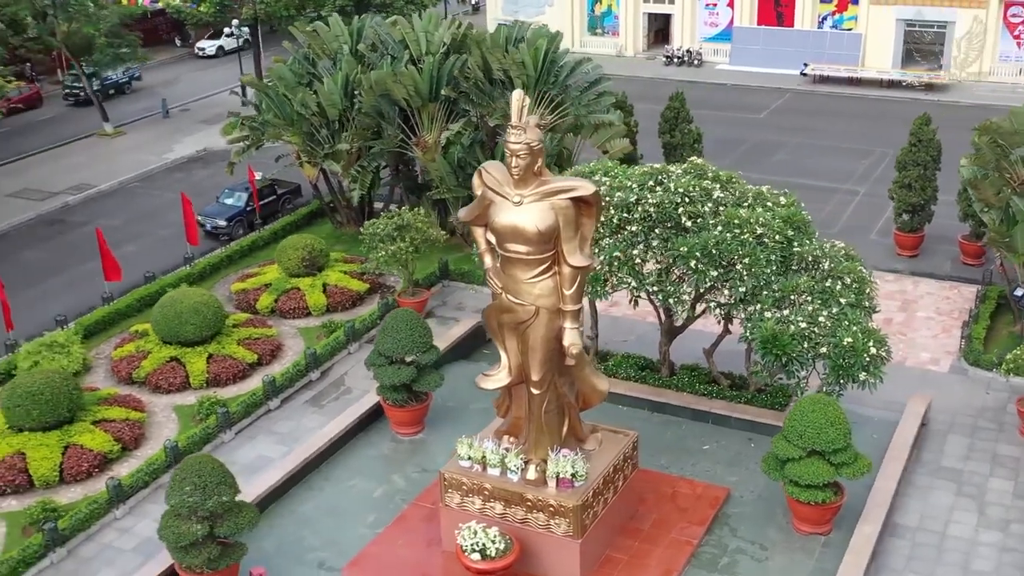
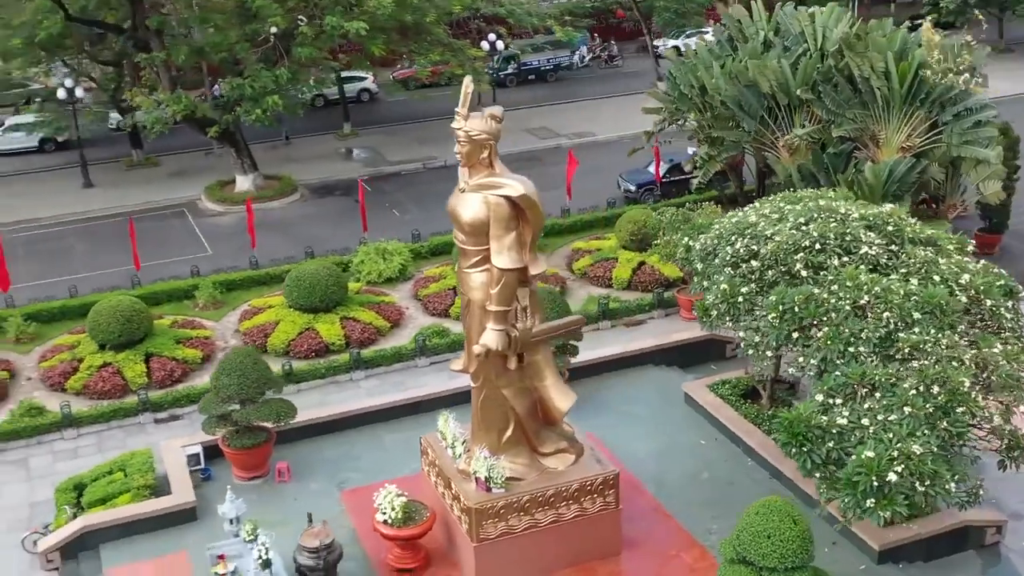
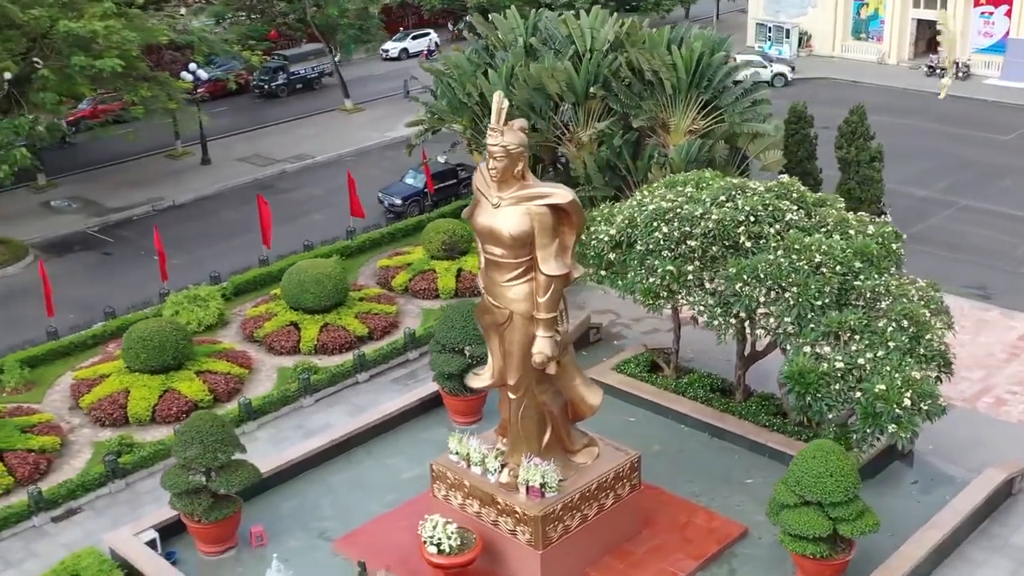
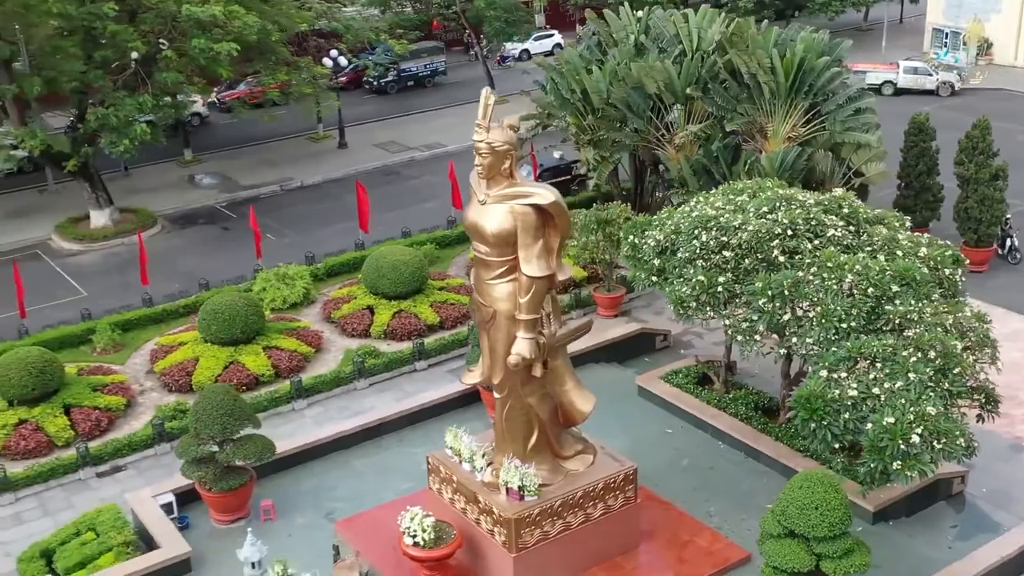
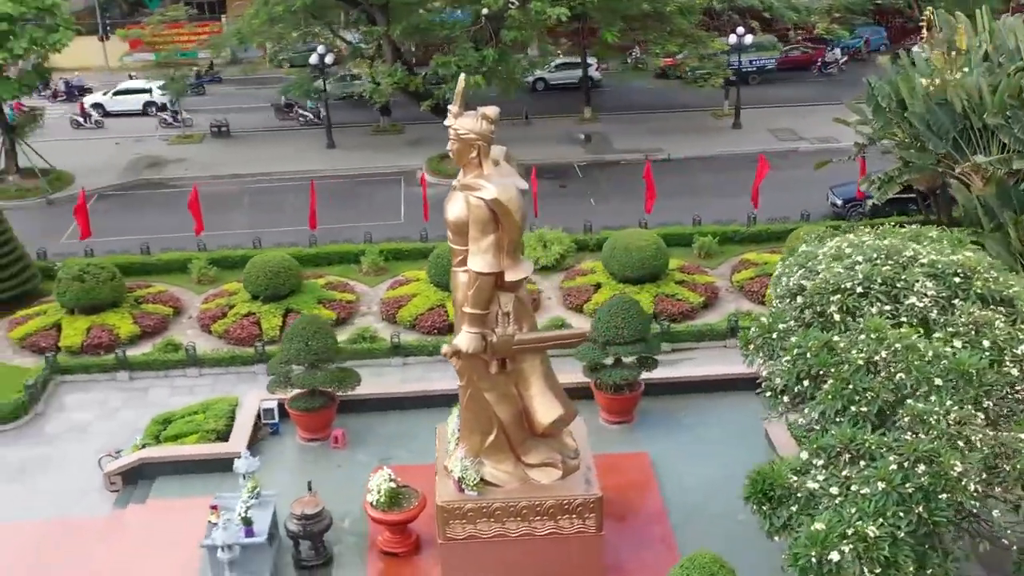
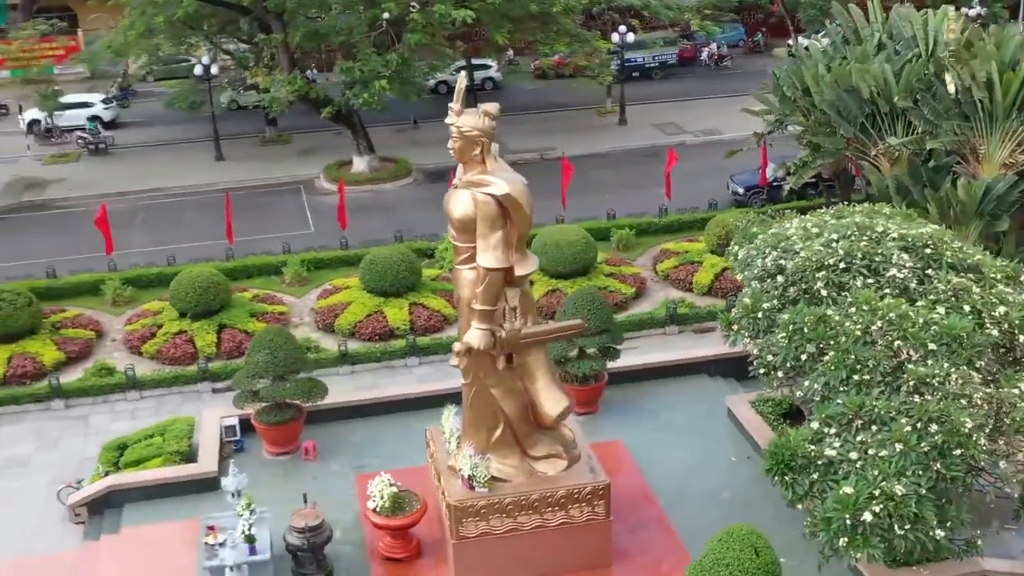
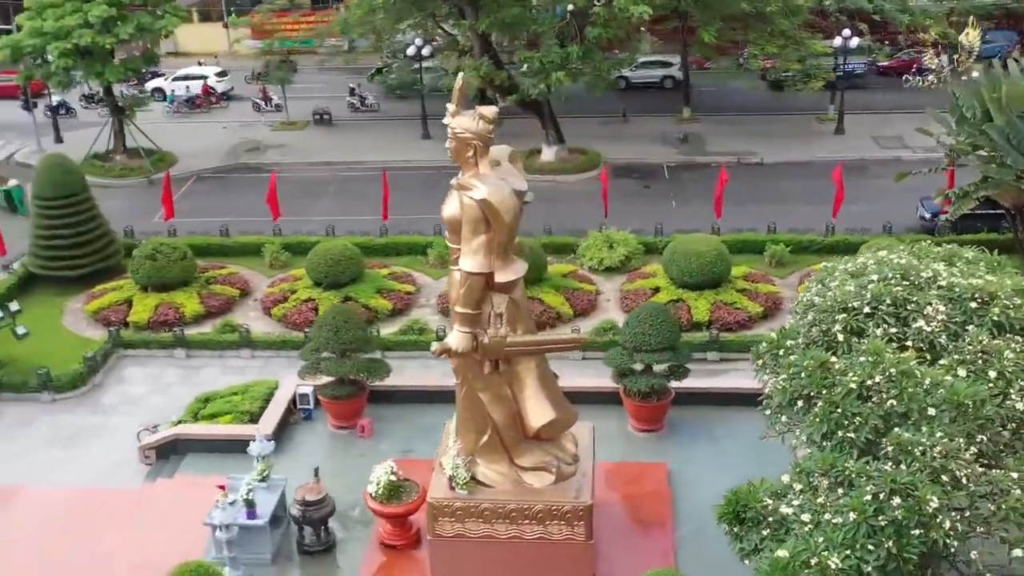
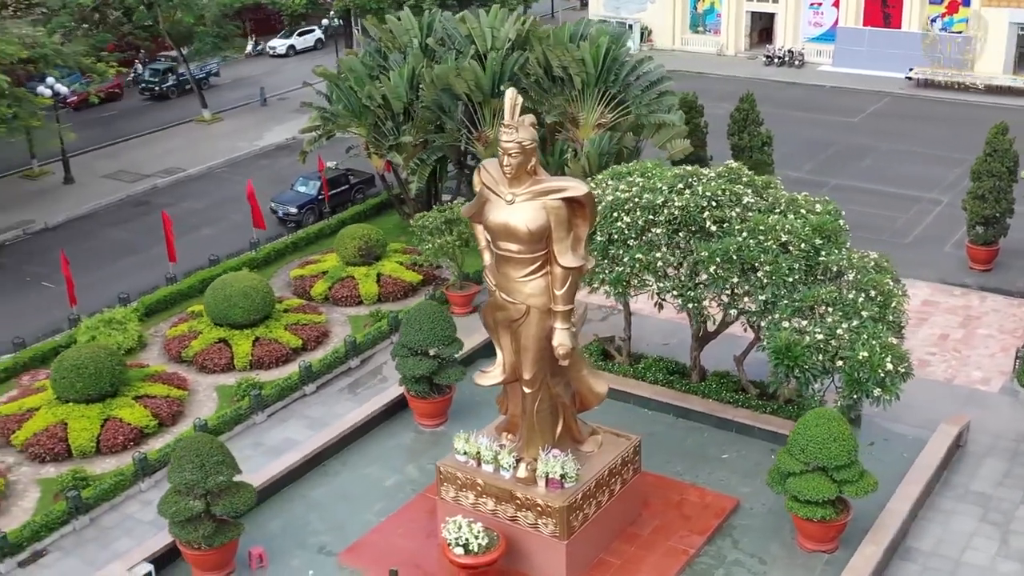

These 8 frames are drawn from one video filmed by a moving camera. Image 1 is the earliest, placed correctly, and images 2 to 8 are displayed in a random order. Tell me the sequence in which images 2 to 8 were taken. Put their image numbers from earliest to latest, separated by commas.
8, 3, 4, 2, 6, 5, 7
